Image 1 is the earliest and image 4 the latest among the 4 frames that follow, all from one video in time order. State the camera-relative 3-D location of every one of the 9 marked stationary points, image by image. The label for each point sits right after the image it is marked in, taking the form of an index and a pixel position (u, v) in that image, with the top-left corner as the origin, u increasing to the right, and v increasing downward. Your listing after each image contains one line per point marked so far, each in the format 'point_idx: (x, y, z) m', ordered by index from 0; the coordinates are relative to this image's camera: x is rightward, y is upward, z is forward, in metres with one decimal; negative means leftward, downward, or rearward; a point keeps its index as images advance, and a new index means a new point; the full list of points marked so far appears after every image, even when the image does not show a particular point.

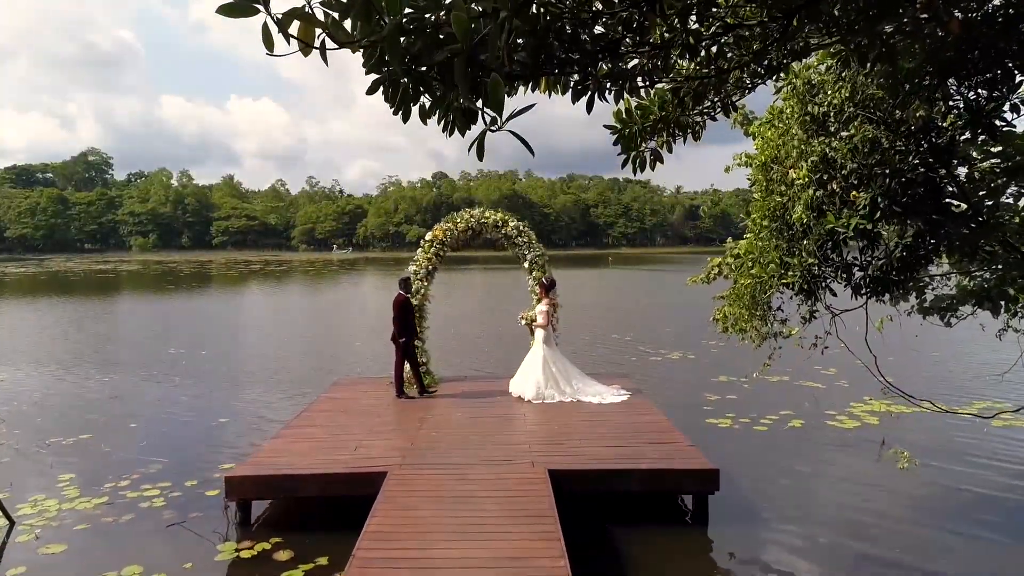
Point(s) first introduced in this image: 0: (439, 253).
0: (-1.3, +0.6, +11.7) m
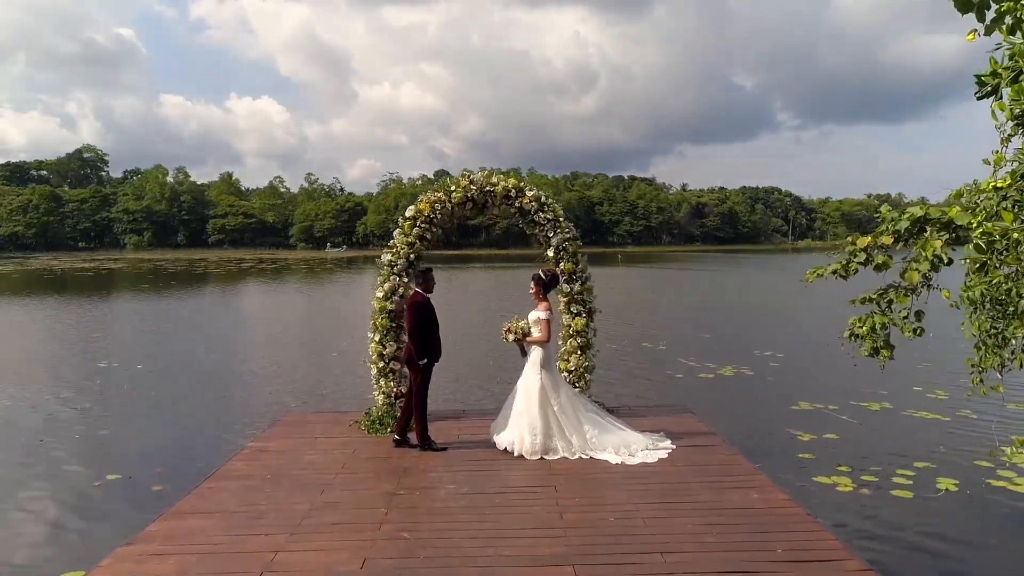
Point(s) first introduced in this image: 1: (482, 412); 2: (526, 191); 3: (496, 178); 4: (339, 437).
0: (-1.1, +0.6, +8.1) m
1: (-0.4, -1.6, +8.8) m
2: (+0.2, +1.2, +8.1) m
3: (-0.2, +1.3, +8.1) m
4: (-2.0, -1.7, +7.6) m
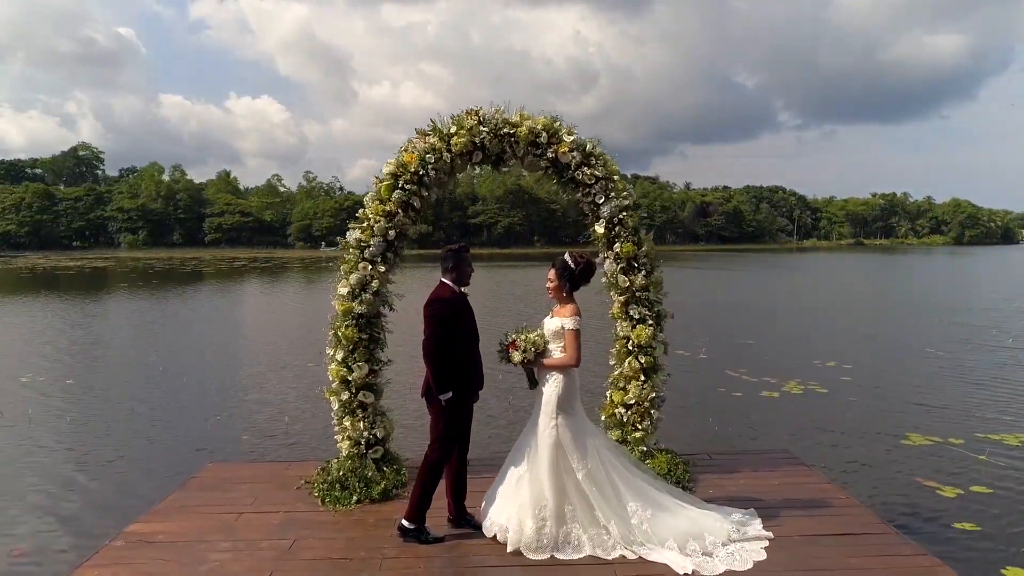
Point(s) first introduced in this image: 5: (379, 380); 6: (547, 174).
0: (-0.8, +0.7, +5.4) m
1: (-0.2, -1.6, +6.1) m
2: (+0.4, +1.2, +5.4) m
3: (+0.1, +1.4, +5.4) m
4: (-1.7, -1.6, +4.9) m
5: (-1.1, -0.8, +5.6) m
6: (+0.3, +1.0, +5.6) m
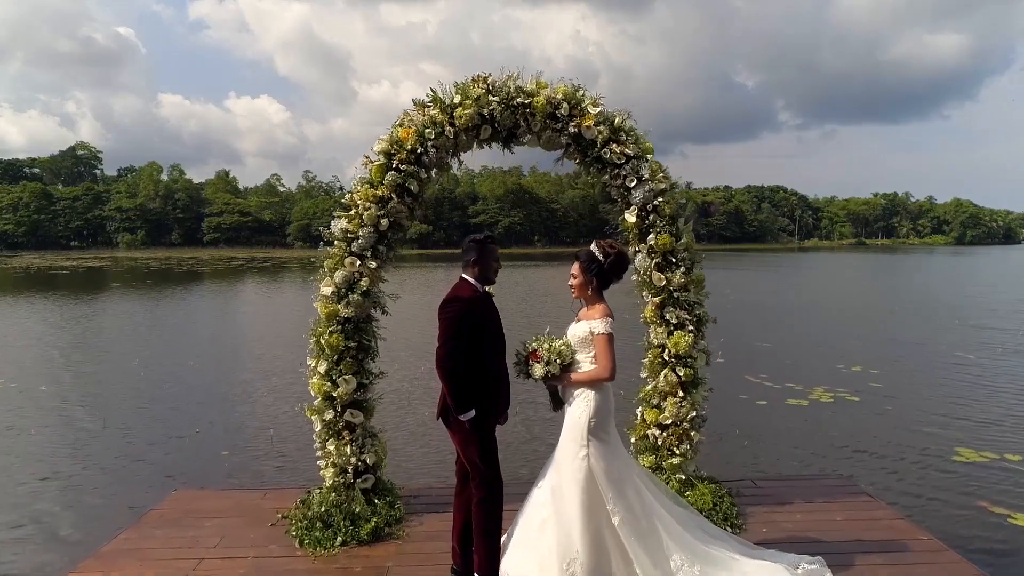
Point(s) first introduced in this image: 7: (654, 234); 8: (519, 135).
0: (-0.7, +0.7, +4.6) m
1: (-0.1, -1.6, +5.3) m
2: (+0.5, +1.2, +4.6) m
3: (+0.2, +1.4, +4.6) m
4: (-1.6, -1.6, +4.1) m
5: (-1.0, -0.8, +4.7) m
6: (+0.4, +1.0, +4.8) m
7: (+1.0, +0.4, +4.6) m
8: (0.0, +1.1, +4.7) m
